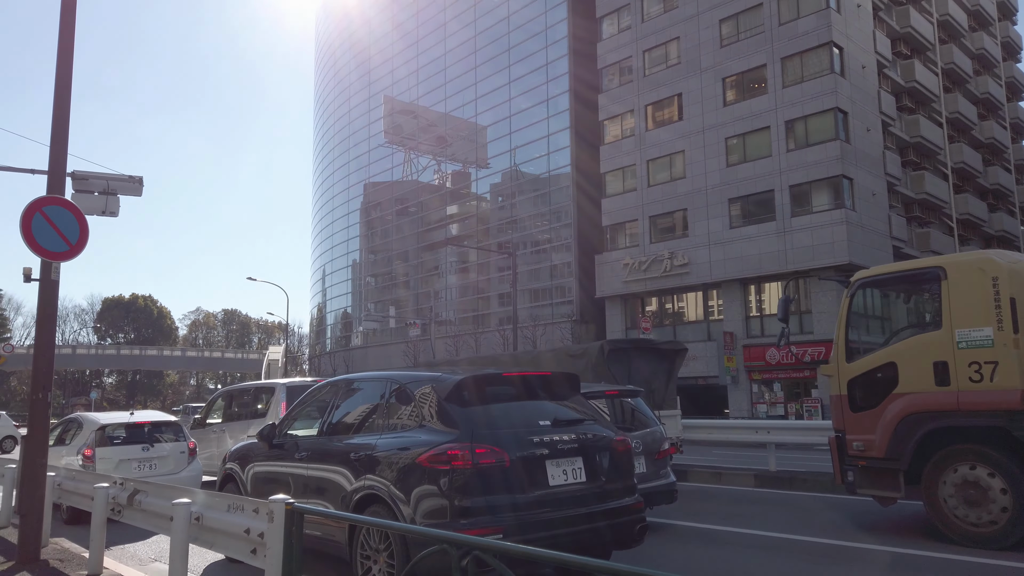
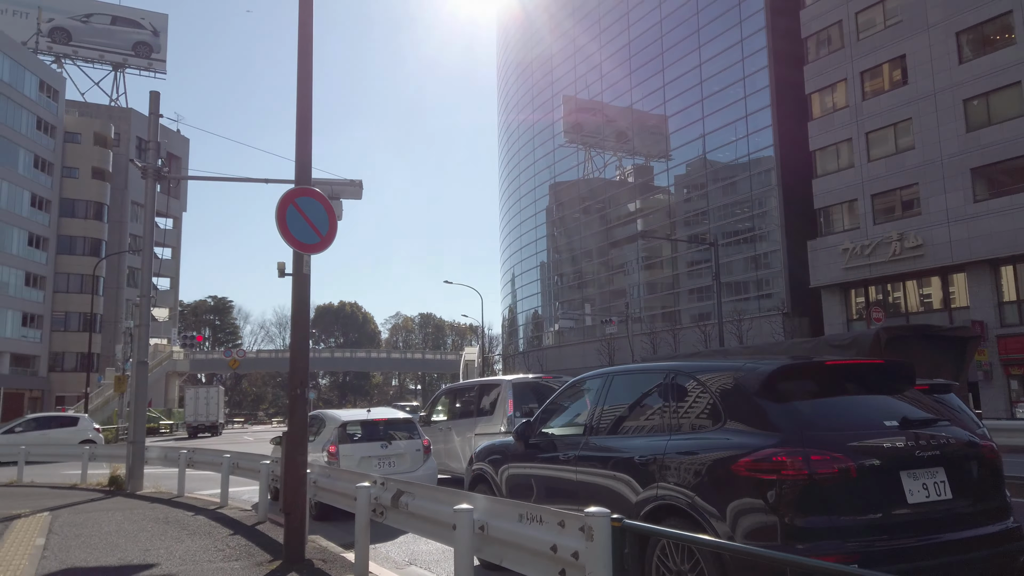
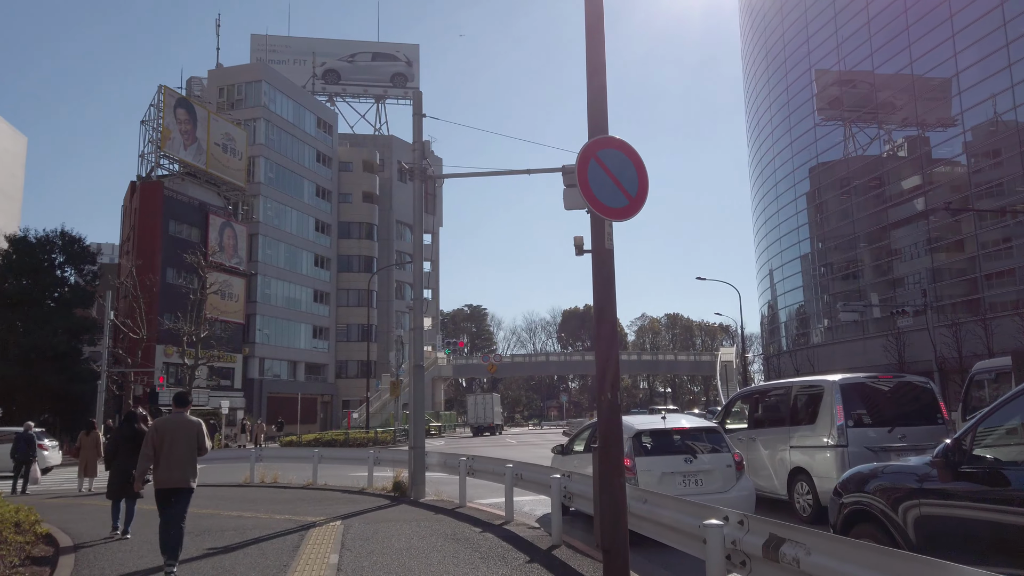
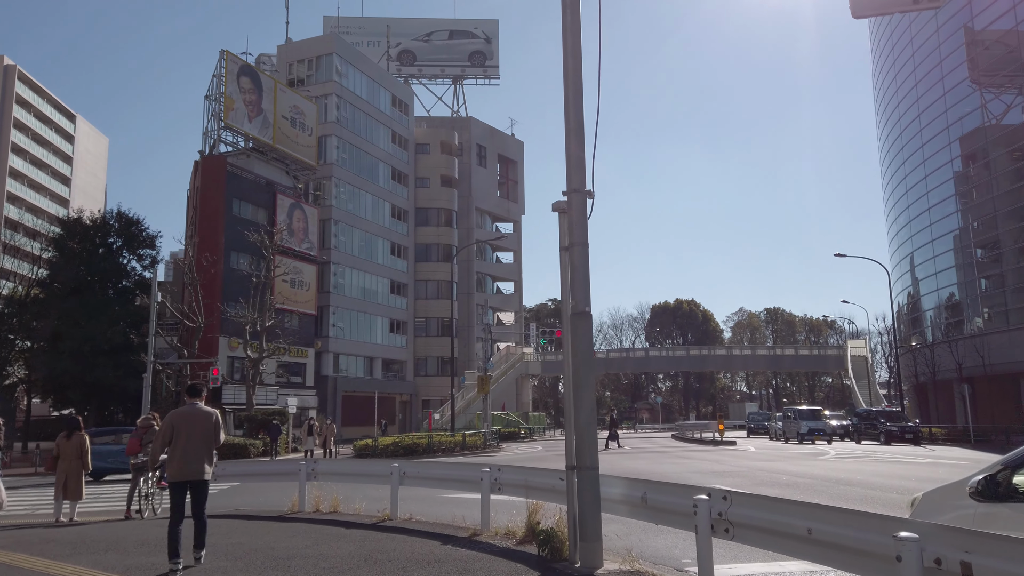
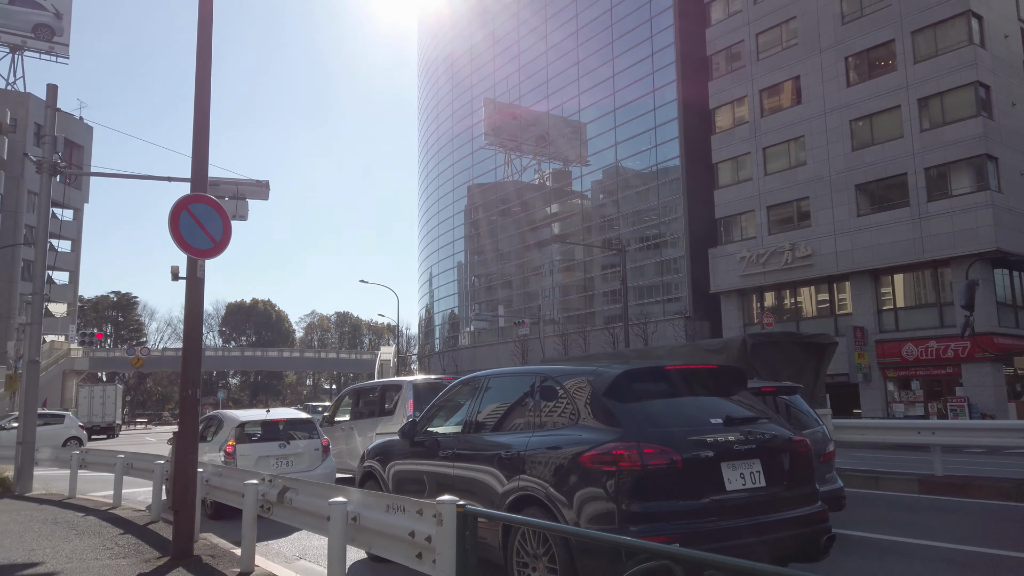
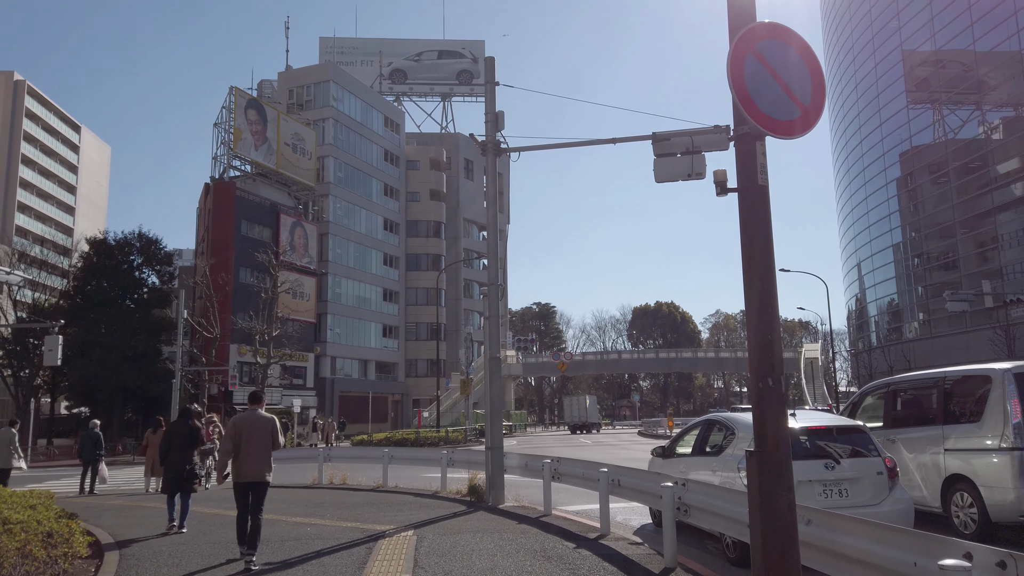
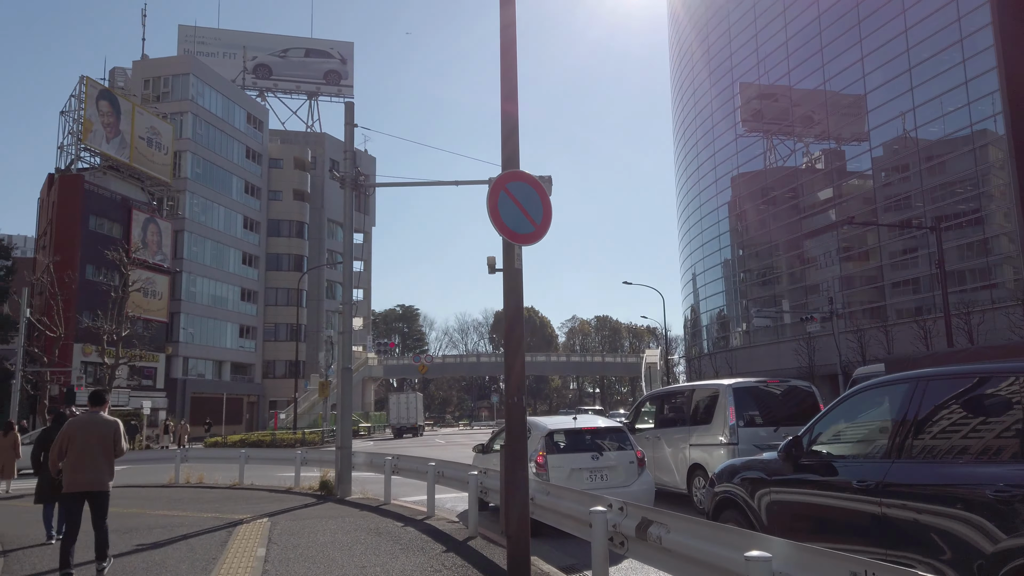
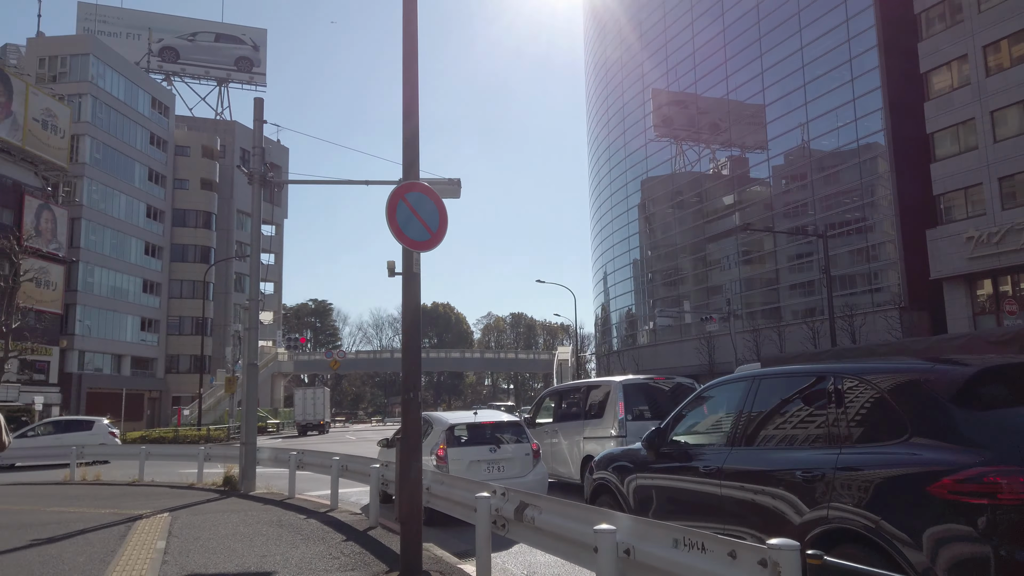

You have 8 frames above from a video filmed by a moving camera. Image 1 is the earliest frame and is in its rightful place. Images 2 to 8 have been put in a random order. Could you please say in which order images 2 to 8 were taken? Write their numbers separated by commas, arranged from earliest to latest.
5, 2, 8, 7, 3, 6, 4
